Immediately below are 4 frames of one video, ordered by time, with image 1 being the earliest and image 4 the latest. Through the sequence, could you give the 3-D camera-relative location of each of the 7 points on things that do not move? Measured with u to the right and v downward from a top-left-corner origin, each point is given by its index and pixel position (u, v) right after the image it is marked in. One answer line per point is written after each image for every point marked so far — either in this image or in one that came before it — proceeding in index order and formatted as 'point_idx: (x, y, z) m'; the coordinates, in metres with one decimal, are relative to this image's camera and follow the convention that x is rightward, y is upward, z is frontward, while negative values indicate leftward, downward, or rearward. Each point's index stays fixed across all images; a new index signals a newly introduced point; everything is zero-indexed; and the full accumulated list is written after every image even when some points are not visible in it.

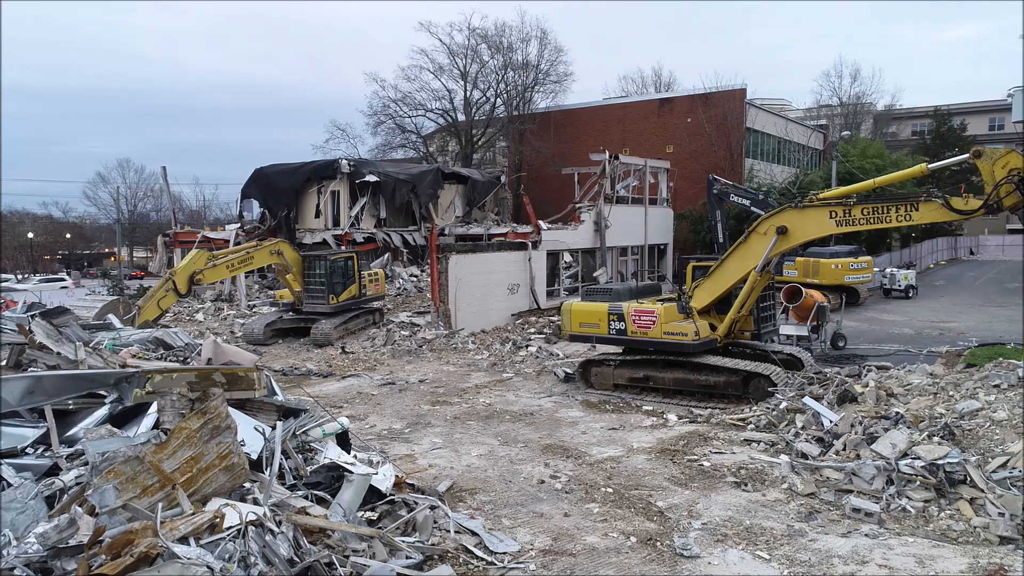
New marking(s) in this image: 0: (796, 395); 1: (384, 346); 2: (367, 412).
0: (+3.6, -1.4, +9.0) m
1: (-2.6, -1.2, +14.4) m
2: (-2.0, -1.7, +9.7) m
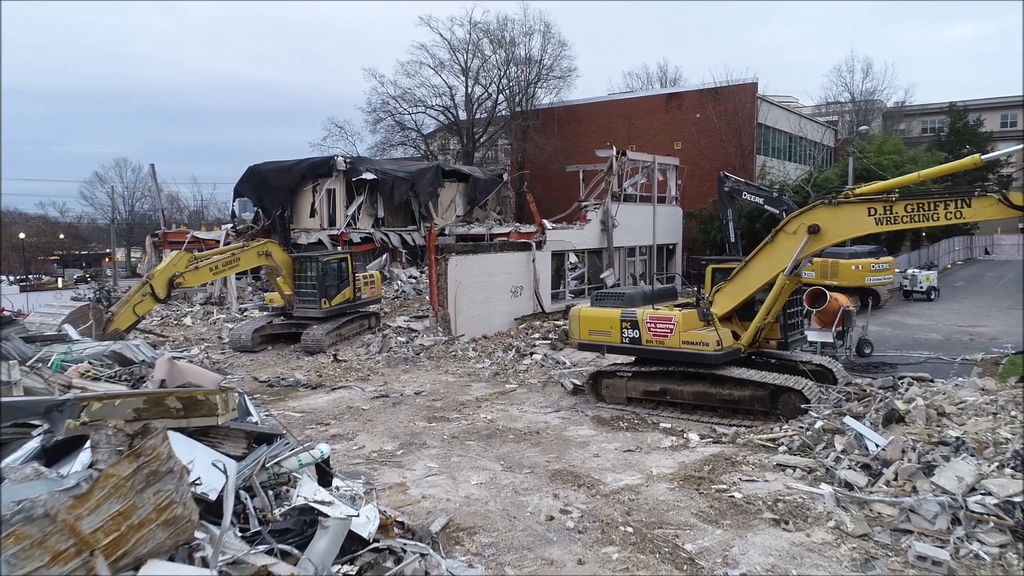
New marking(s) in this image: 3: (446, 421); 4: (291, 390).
0: (+3.7, -1.4, +8.1) m
1: (-2.6, -1.2, +13.5) m
2: (-2.0, -1.8, +8.8) m
3: (-0.9, -1.7, +9.3) m
4: (-3.5, -1.6, +11.2) m
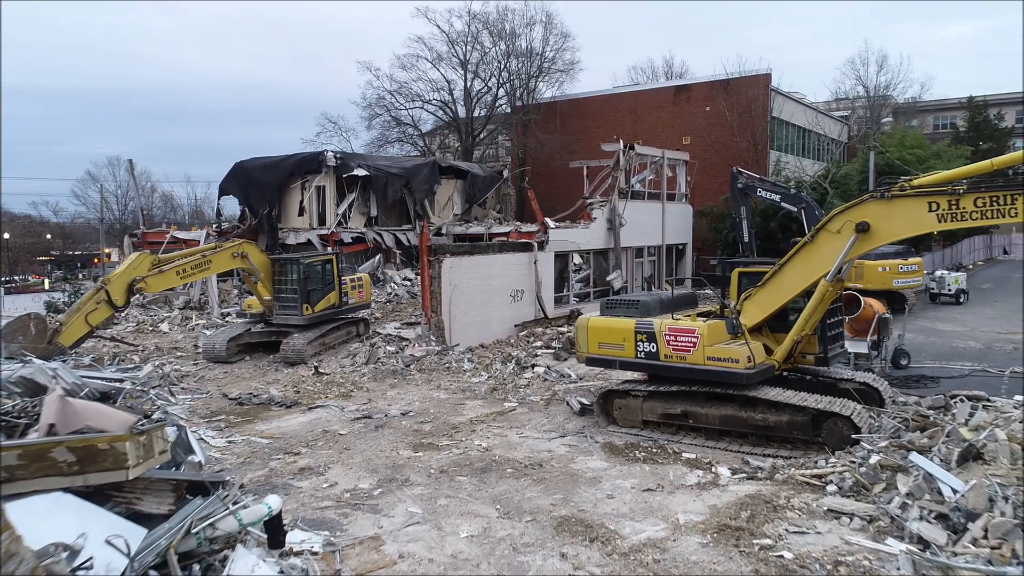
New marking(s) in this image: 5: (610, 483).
0: (+3.7, -1.5, +6.8) m
1: (-2.6, -1.3, +12.3) m
2: (-2.0, -1.9, +7.6) m
3: (-0.9, -1.8, +8.0) m
4: (-3.6, -1.7, +10.0) m
5: (+1.0, -1.9, +6.9) m
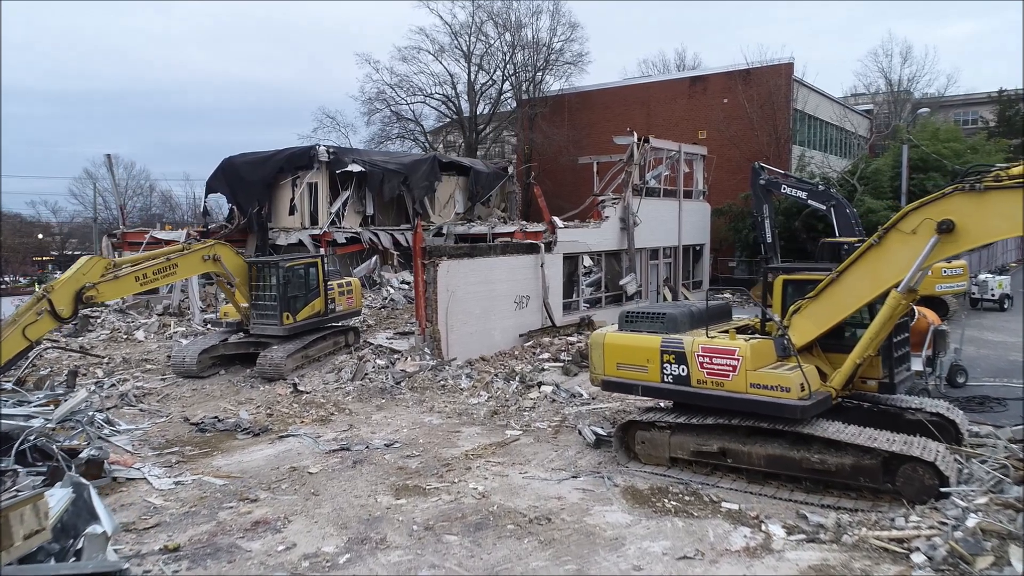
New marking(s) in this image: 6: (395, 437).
0: (+3.7, -1.6, +5.4) m
1: (-2.5, -1.4, +10.9) m
2: (-2.0, -2.0, +6.2) m
3: (-0.9, -1.9, +6.6) m
4: (-3.5, -1.8, +8.7) m
5: (+1.0, -2.0, +5.5) m
6: (-1.4, -1.8, +8.5) m
